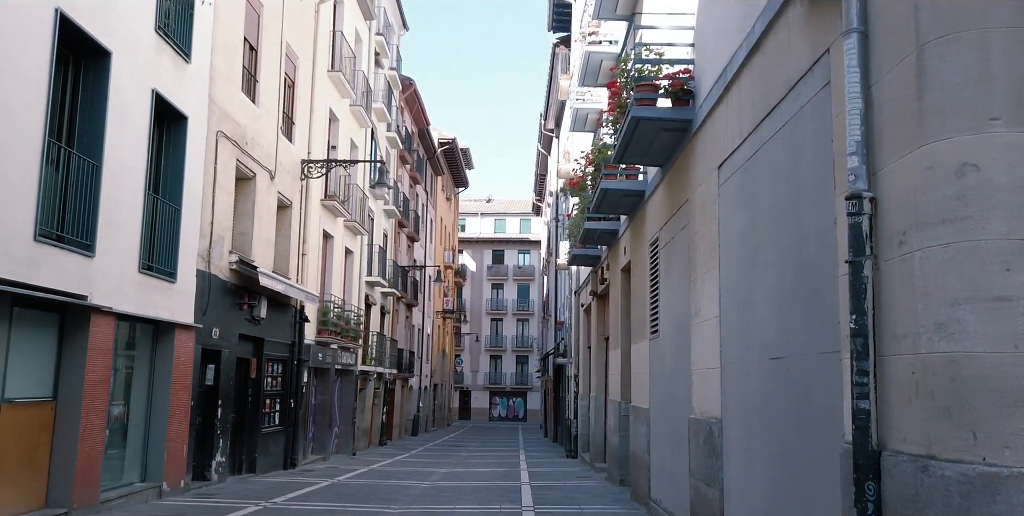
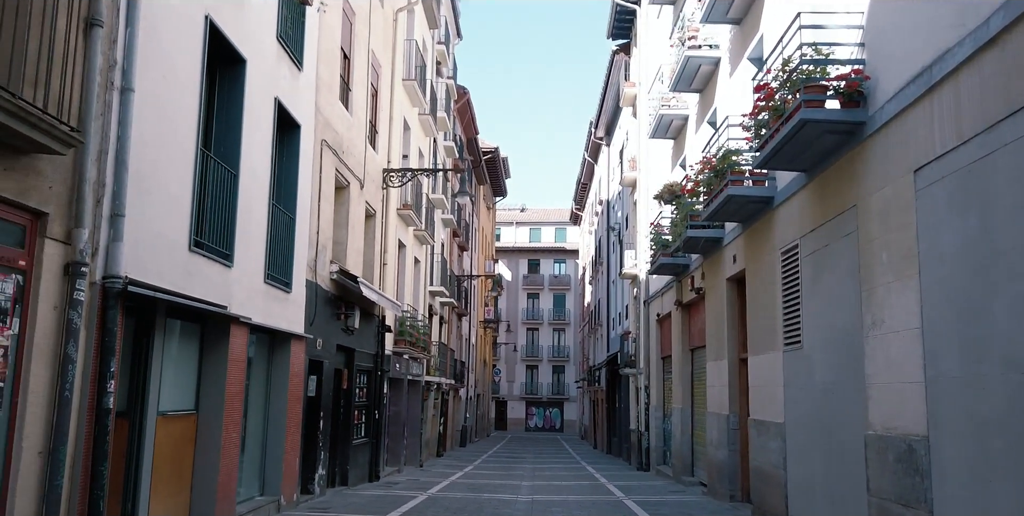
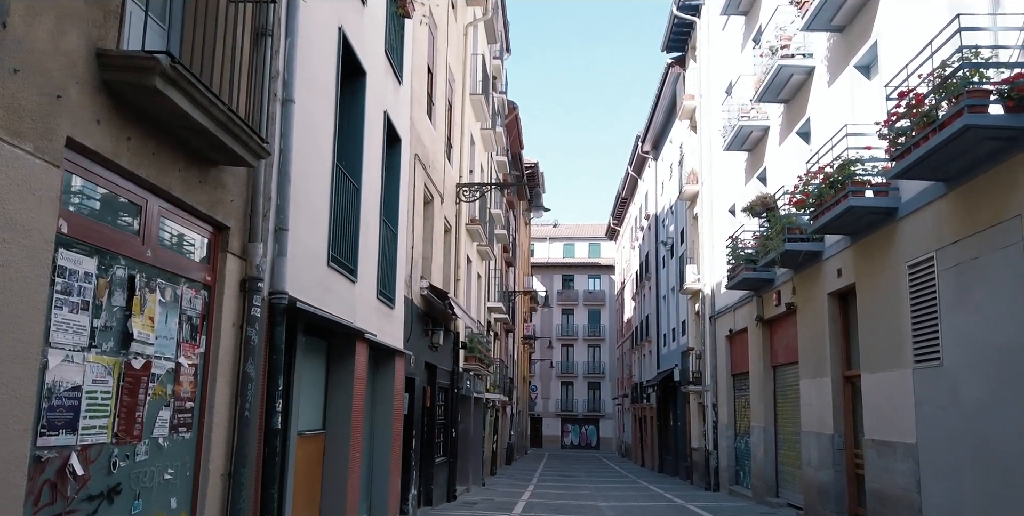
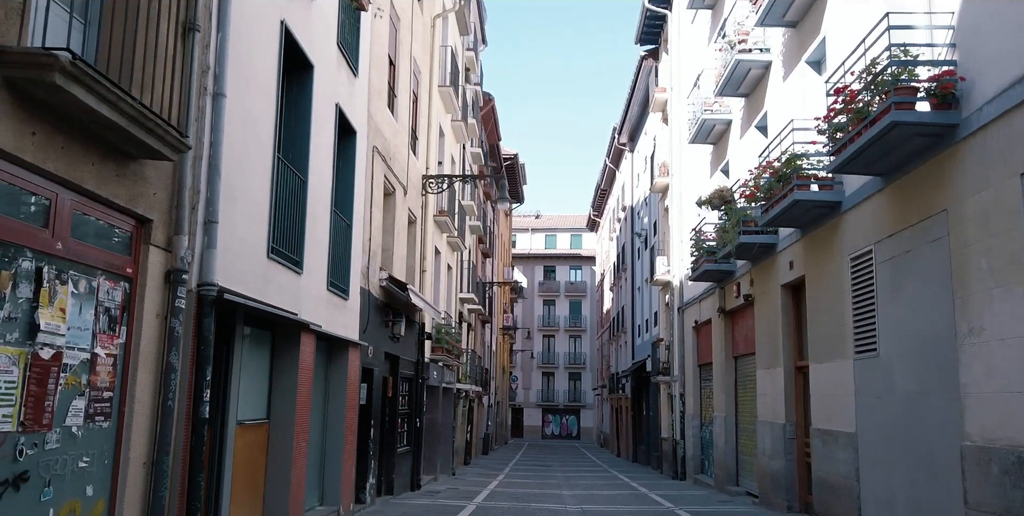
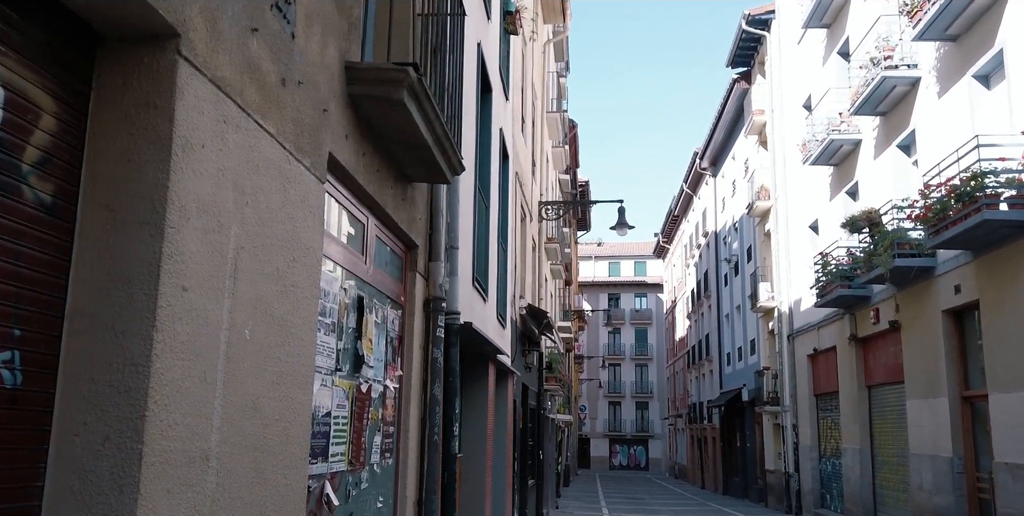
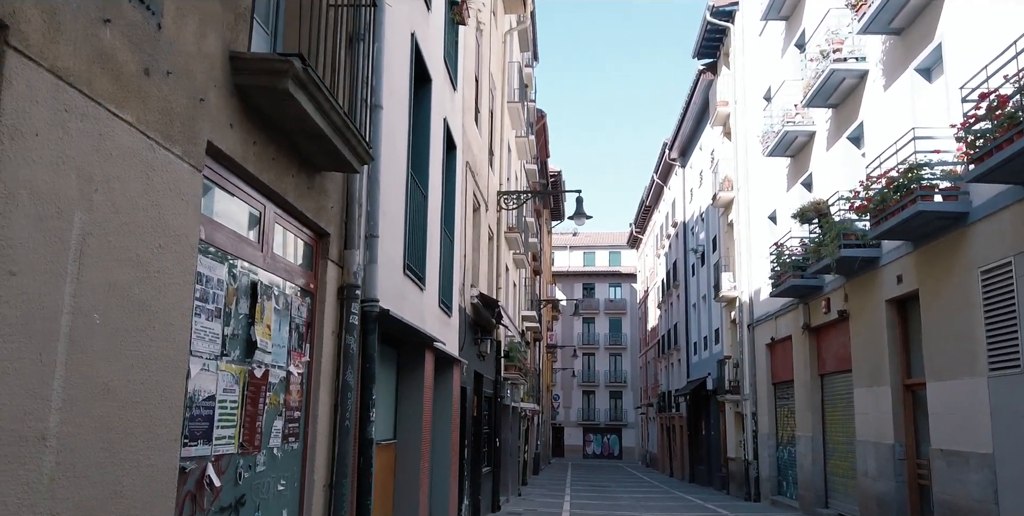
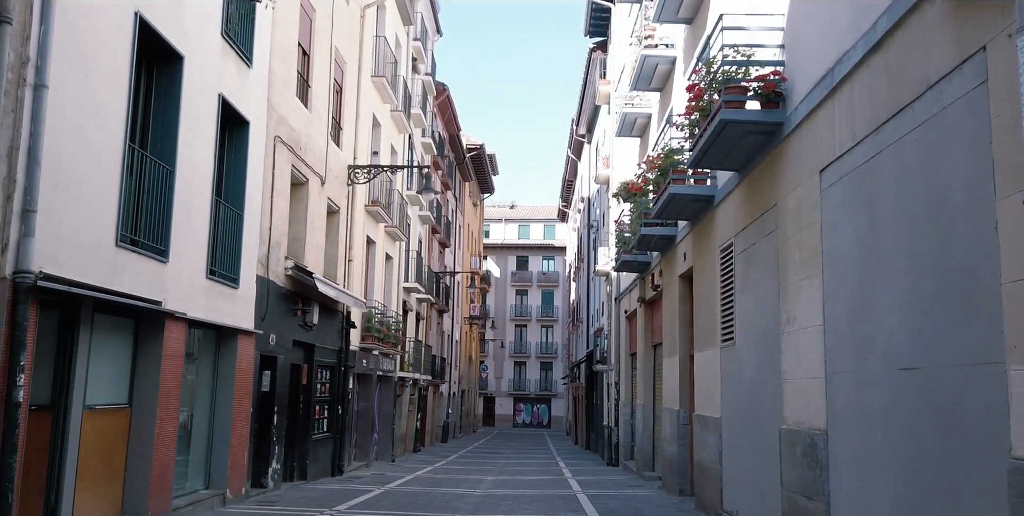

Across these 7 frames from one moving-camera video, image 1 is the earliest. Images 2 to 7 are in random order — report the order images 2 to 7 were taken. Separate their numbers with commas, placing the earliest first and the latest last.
7, 2, 4, 3, 6, 5
